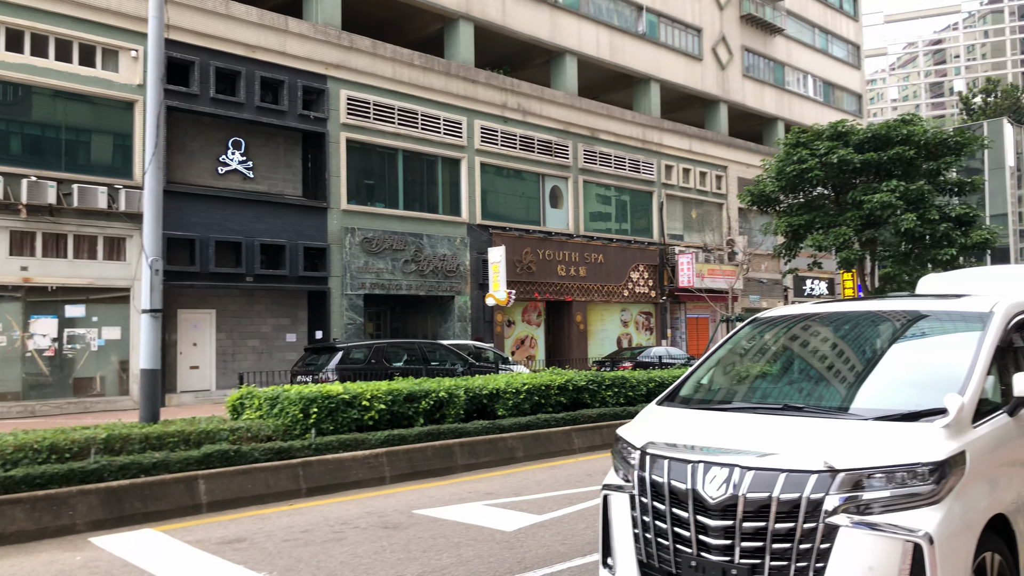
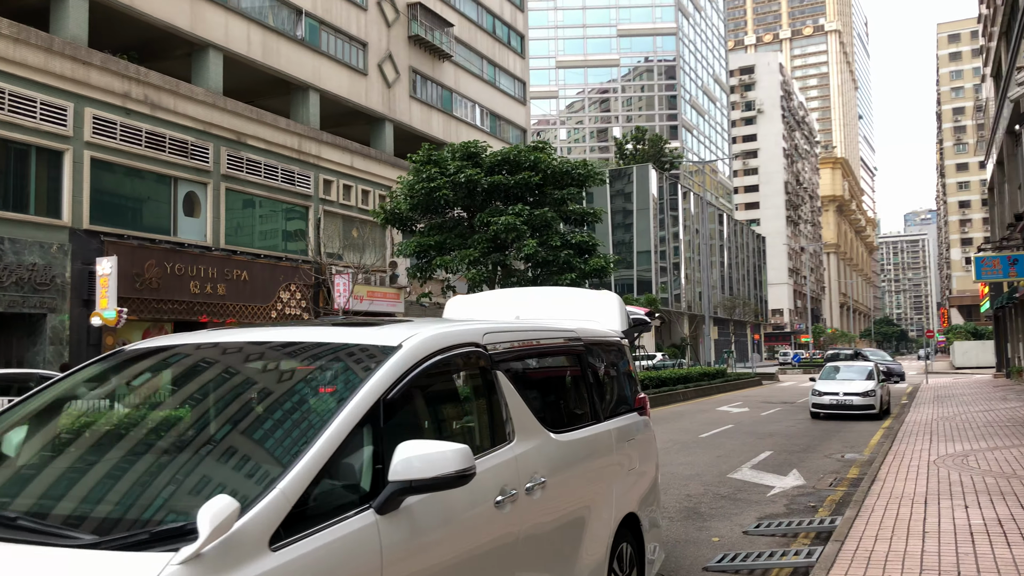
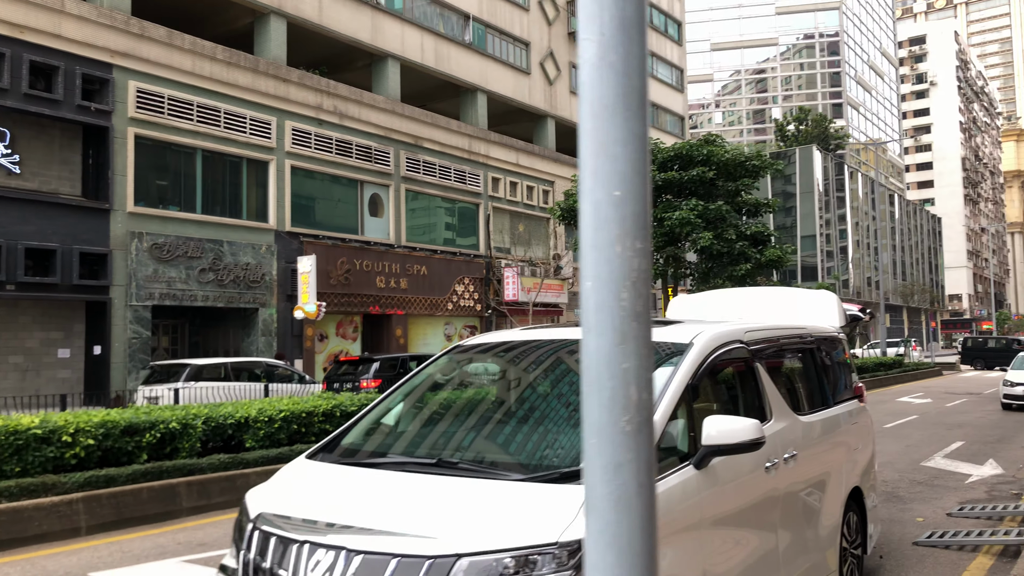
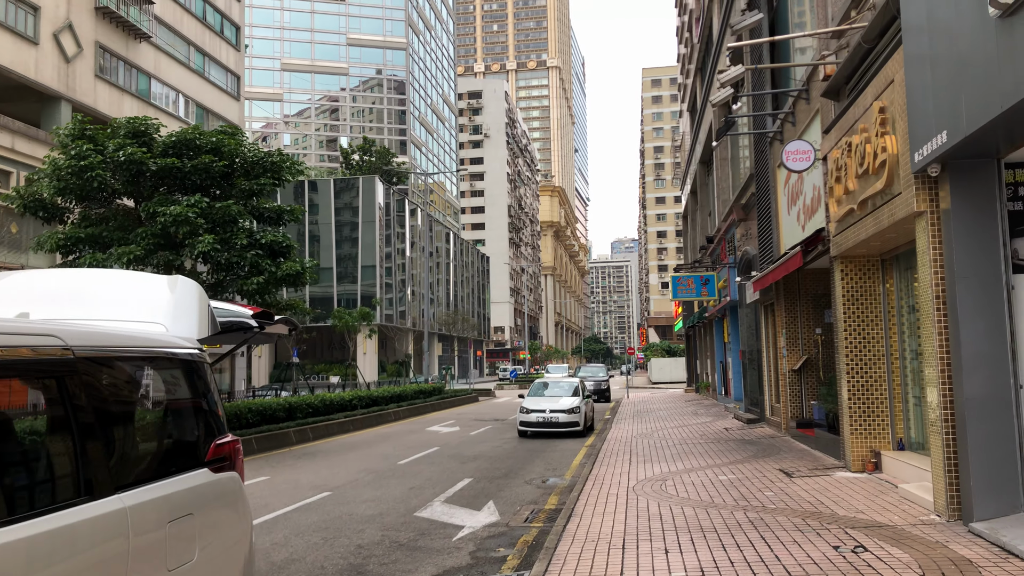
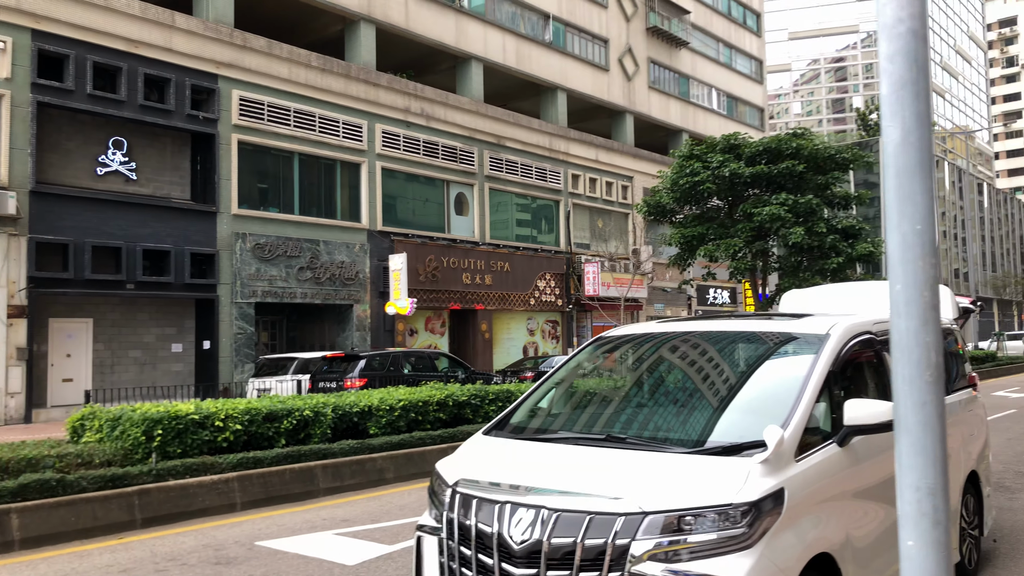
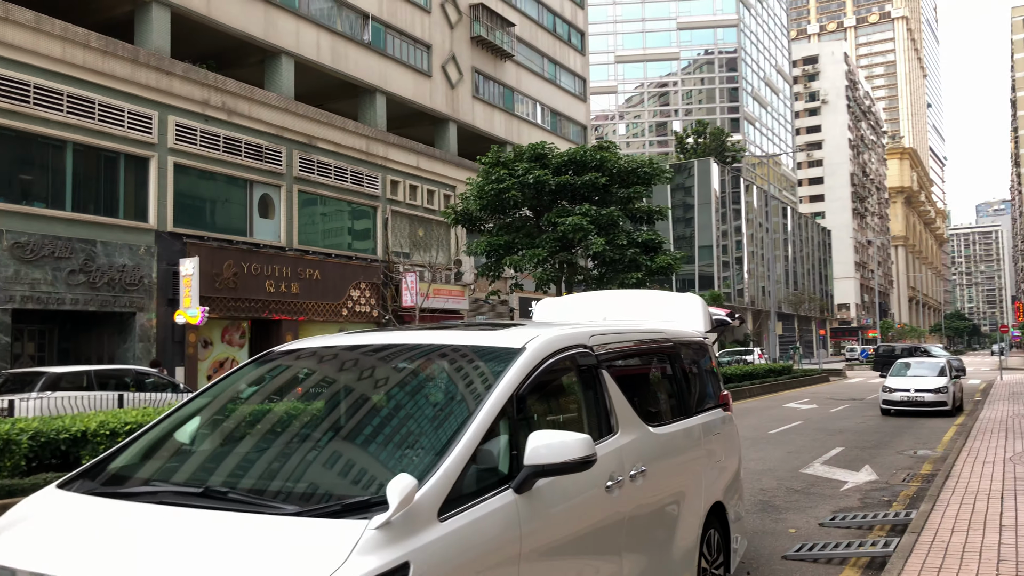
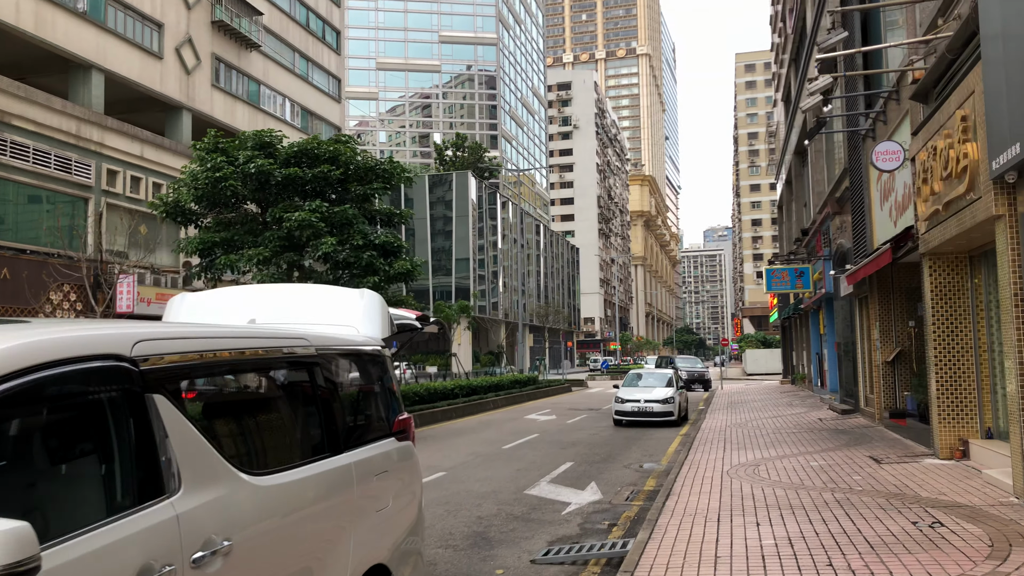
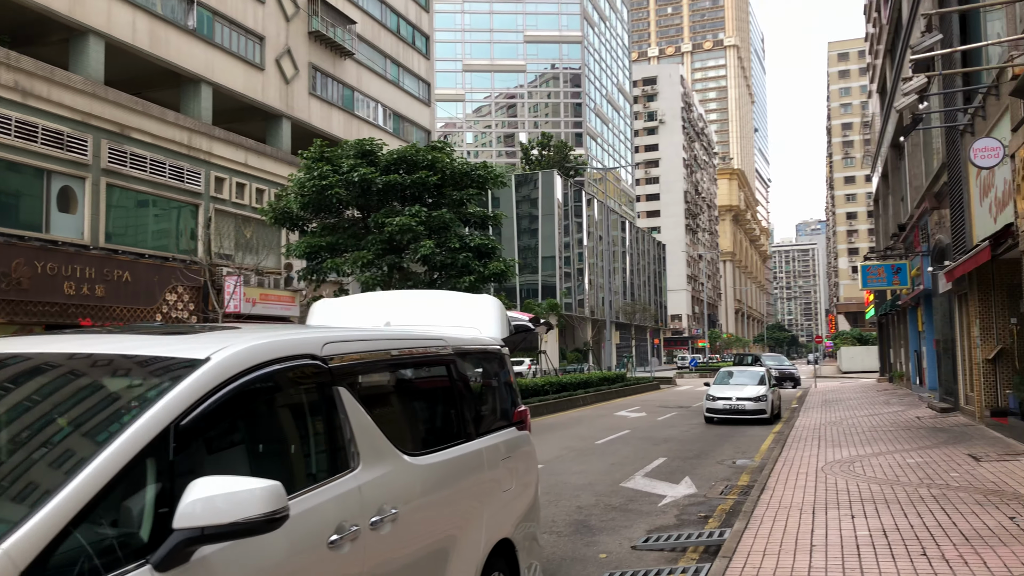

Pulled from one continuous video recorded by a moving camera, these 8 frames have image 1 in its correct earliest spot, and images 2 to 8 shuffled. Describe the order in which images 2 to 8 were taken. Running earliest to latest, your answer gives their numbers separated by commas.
5, 3, 6, 2, 8, 7, 4
